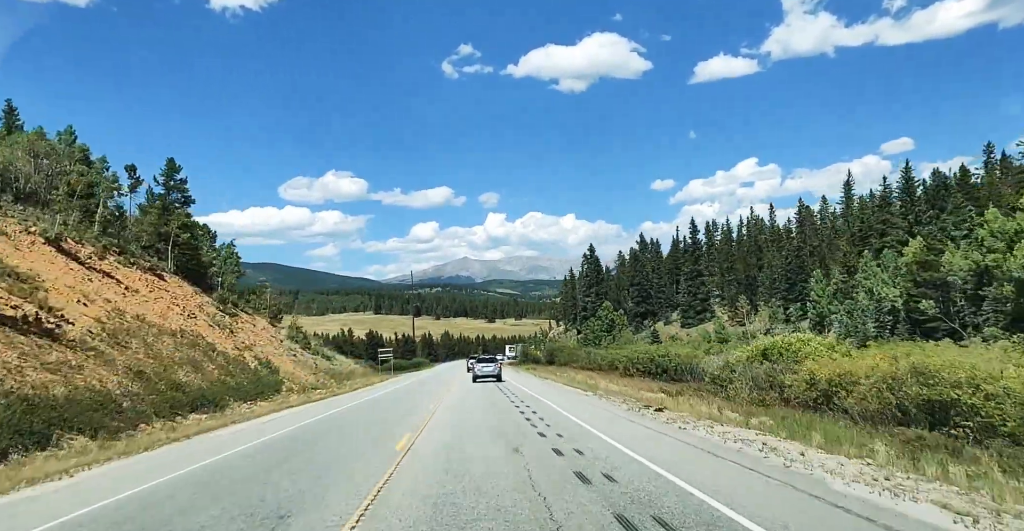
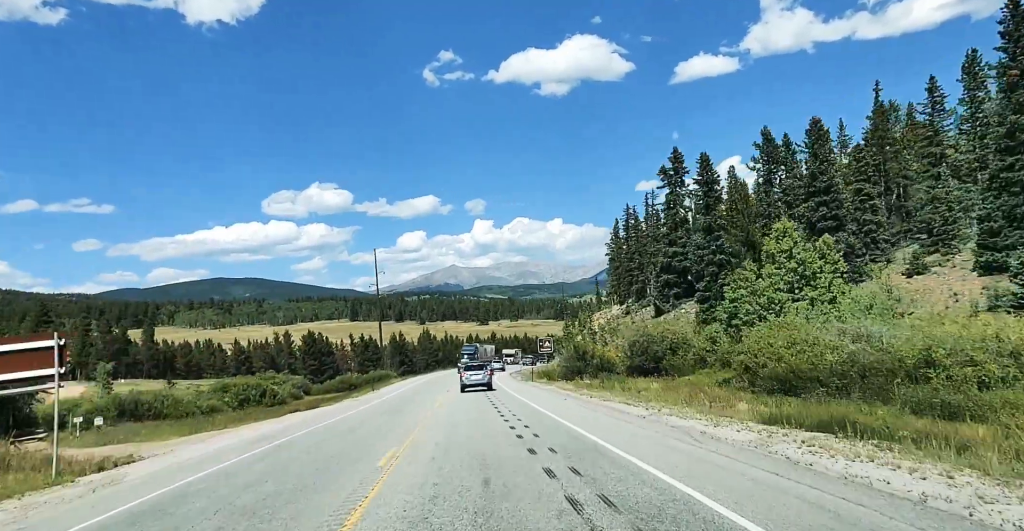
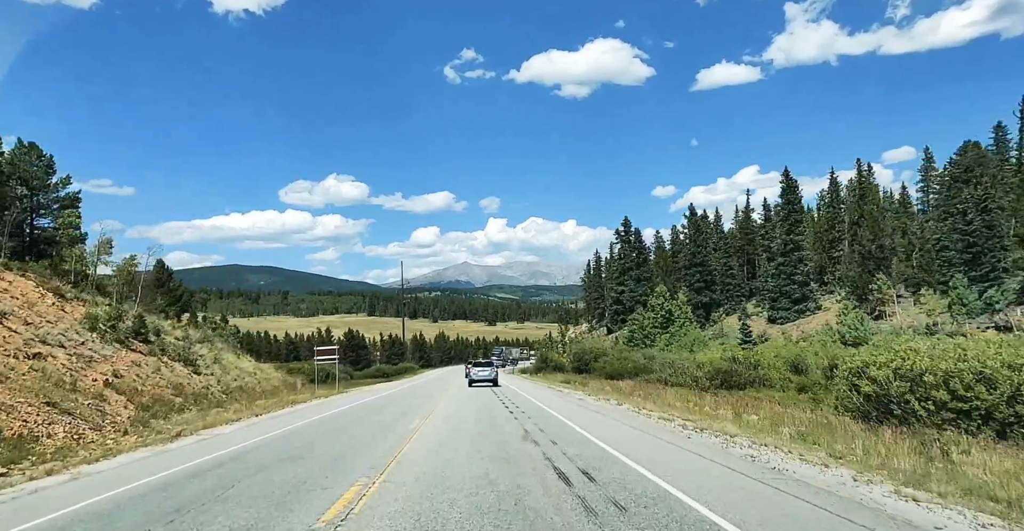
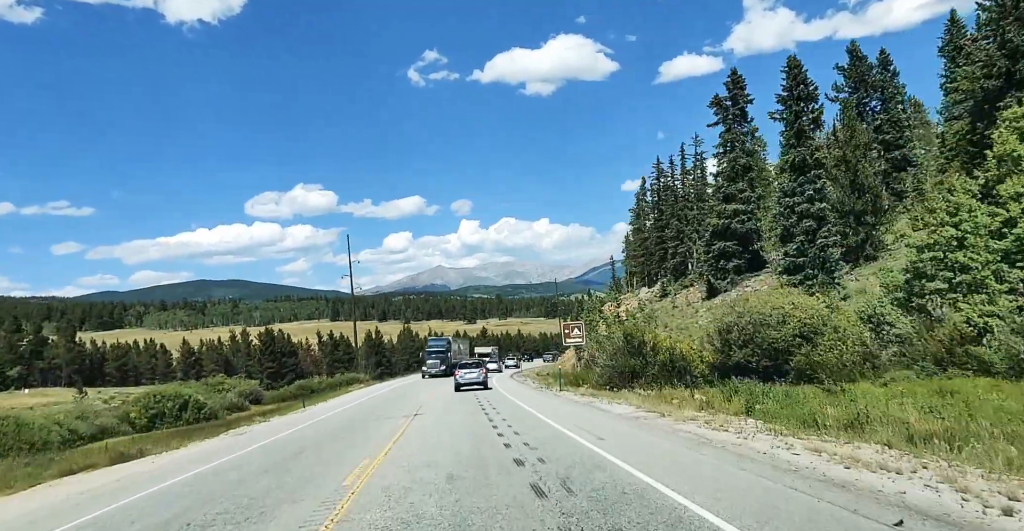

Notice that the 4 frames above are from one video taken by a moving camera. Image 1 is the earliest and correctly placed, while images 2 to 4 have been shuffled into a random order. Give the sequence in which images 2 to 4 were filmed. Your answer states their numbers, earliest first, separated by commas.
3, 2, 4
